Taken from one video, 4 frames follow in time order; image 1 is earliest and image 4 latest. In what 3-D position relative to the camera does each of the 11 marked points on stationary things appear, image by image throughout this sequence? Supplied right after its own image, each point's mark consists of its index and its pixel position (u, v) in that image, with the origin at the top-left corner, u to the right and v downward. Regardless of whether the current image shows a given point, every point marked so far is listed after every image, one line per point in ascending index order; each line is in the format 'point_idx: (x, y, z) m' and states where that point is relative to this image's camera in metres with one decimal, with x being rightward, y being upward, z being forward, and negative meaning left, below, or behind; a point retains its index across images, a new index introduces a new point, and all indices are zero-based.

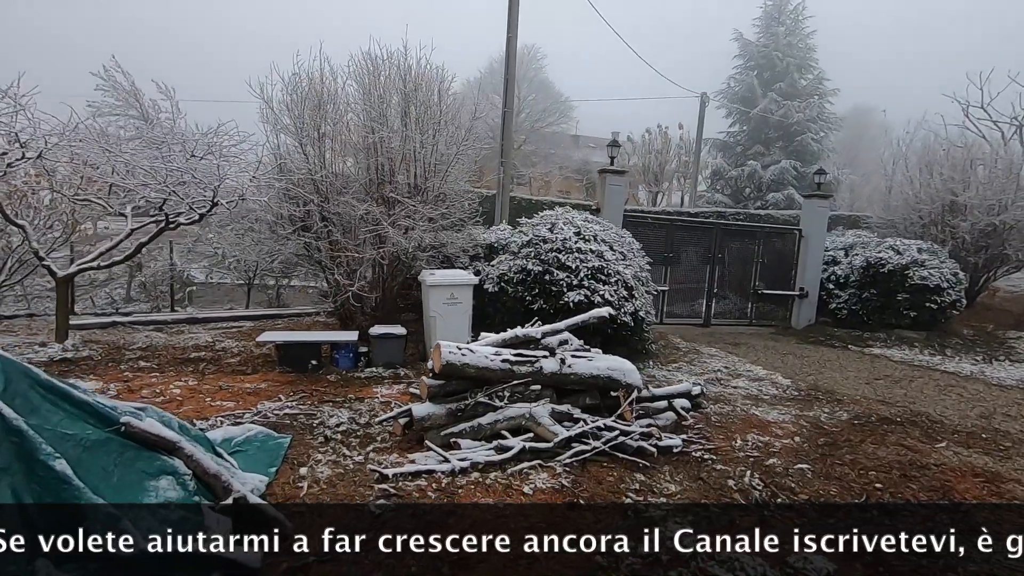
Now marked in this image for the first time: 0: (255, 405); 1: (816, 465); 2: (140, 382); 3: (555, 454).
0: (-2.0, -0.9, +4.2) m
1: (+1.9, -1.1, +3.4) m
2: (-3.3, -0.8, +4.7) m
3: (+0.2, -1.0, +3.2) m
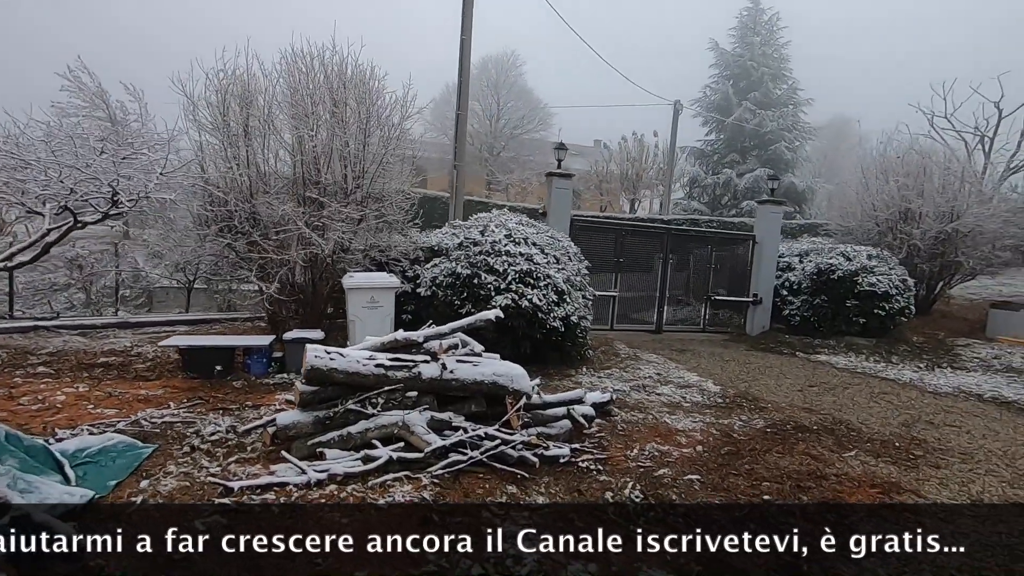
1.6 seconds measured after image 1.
0: (-2.8, -0.9, +4.0) m
1: (+1.2, -1.1, +3.3) m
2: (-4.0, -0.8, +4.5) m
3: (-0.5, -1.0, +3.0) m
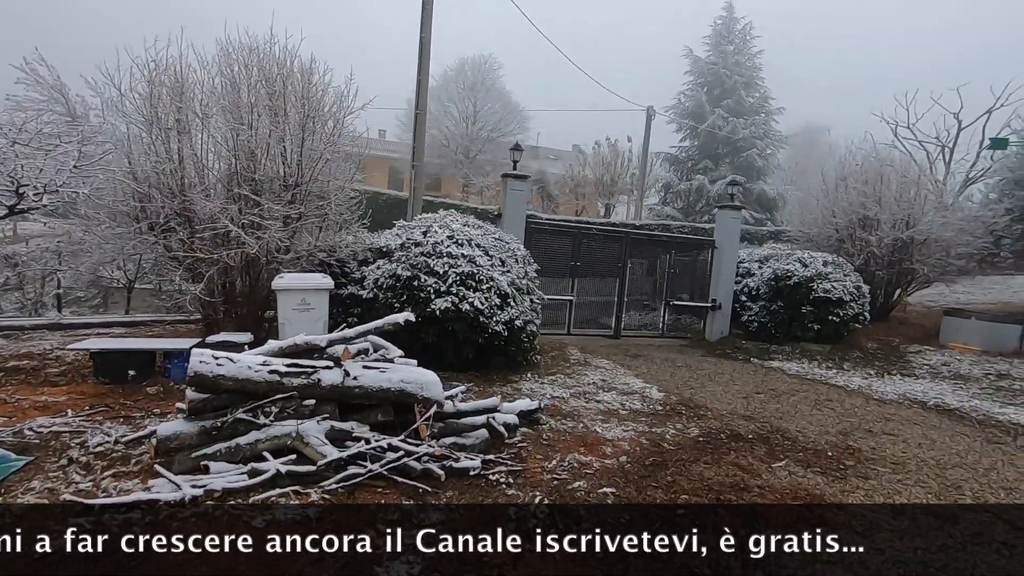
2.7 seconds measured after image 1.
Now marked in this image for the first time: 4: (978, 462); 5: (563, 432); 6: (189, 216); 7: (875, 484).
0: (-3.3, -0.9, +3.7) m
1: (+0.7, -1.2, +3.1) m
2: (-4.6, -0.8, +4.1) m
3: (-1.0, -1.0, +2.8) m
4: (+3.5, -1.3, +4.1) m
5: (+0.4, -1.1, +3.9) m
6: (-3.6, +0.8, +6.0) m
7: (+2.4, -1.3, +3.5) m
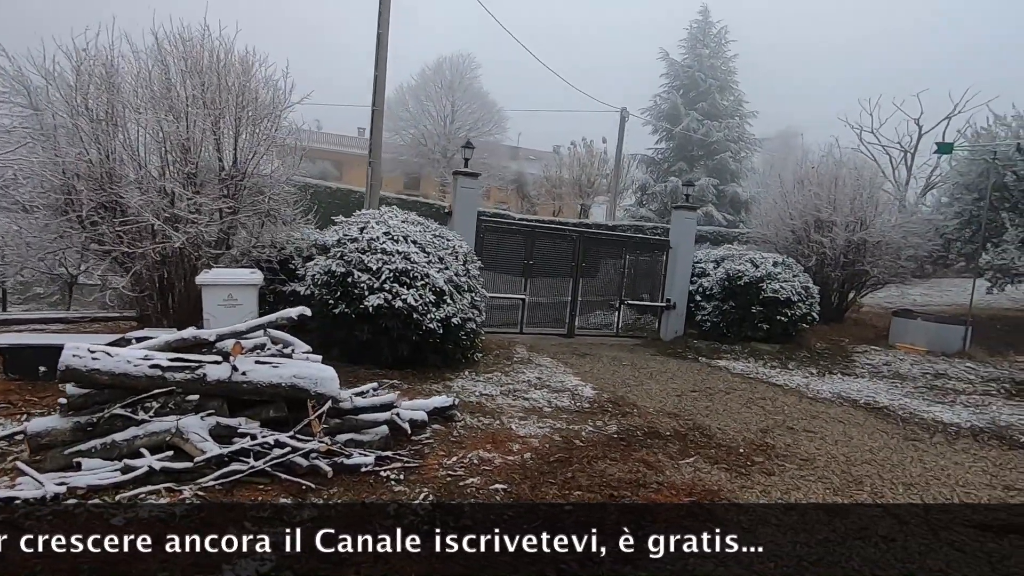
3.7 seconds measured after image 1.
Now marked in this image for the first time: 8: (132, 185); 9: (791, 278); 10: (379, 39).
0: (-4.0, -0.9, +3.6) m
1: (0.0, -1.1, +3.1) m
2: (-5.2, -0.8, +4.0) m
3: (-1.6, -1.0, +2.8) m
4: (+2.9, -1.3, +4.1) m
5: (-0.3, -1.0, +3.9) m
6: (-4.3, +0.9, +5.8) m
7: (+1.7, -1.3, +3.5) m
8: (-4.1, +1.1, +5.8) m
9: (+4.6, +0.2, +8.8) m
10: (-2.4, +4.4, +9.5) m
